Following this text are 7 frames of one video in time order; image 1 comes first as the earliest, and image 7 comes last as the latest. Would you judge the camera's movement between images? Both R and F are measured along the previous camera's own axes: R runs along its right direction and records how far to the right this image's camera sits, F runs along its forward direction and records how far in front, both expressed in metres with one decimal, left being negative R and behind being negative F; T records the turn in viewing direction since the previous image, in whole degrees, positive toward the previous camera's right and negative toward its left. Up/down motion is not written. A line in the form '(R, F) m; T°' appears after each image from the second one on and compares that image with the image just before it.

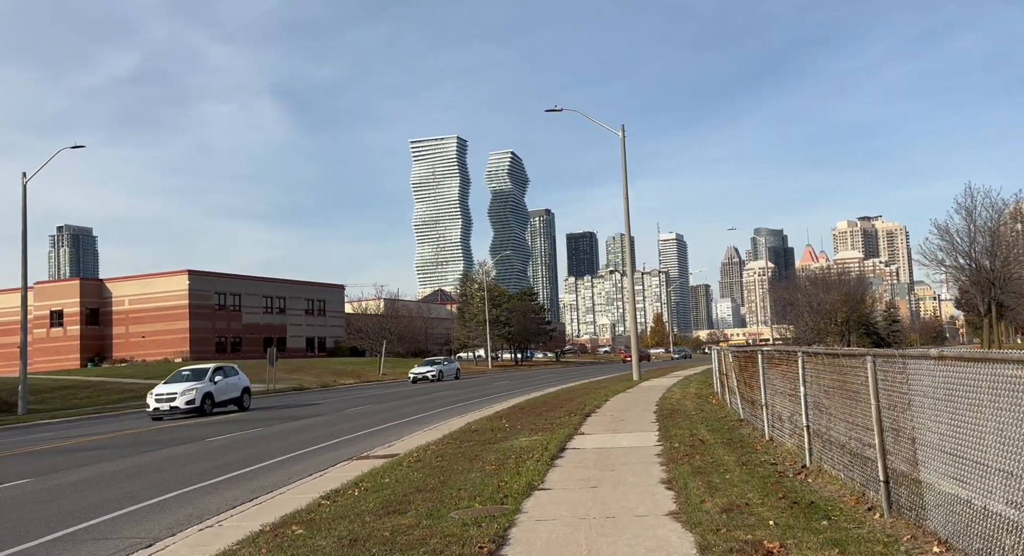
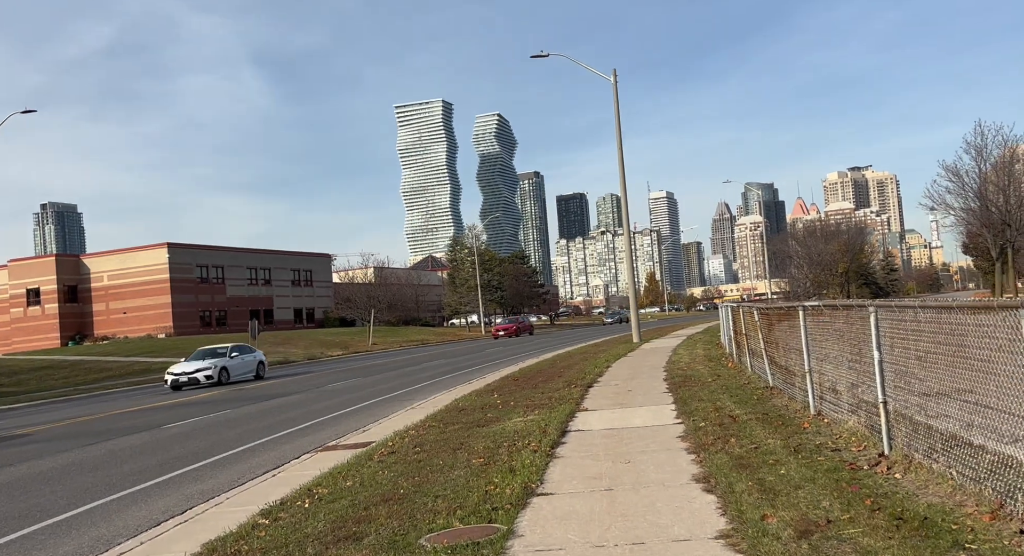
(+0.1, +2.2) m; +1°
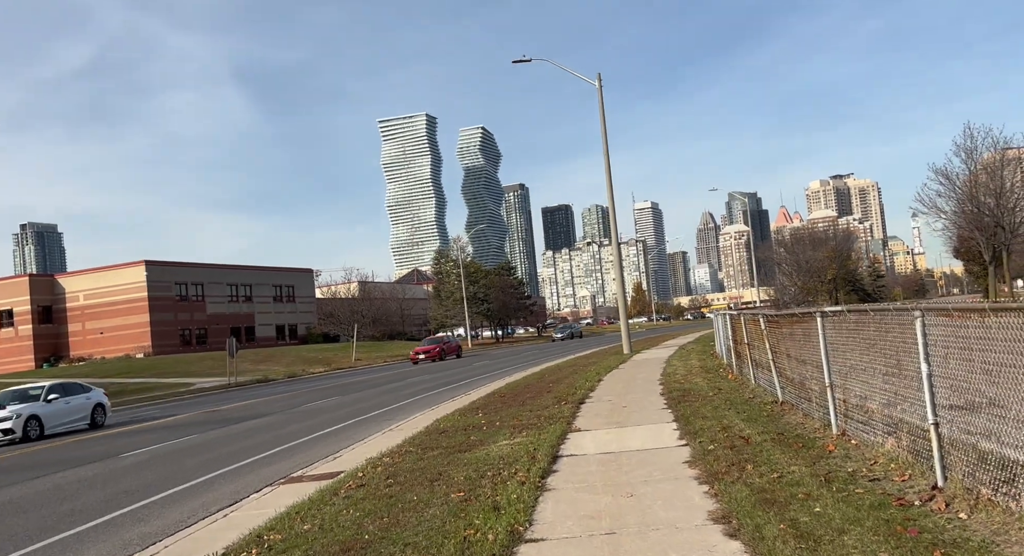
(0.0, +1.1) m; +1°
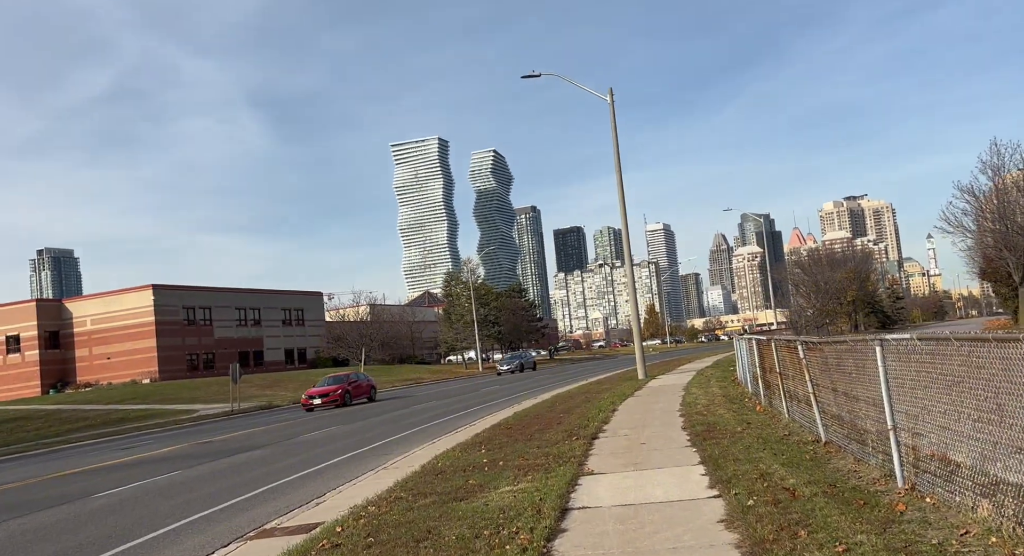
(+0.1, +1.4) m; -1°
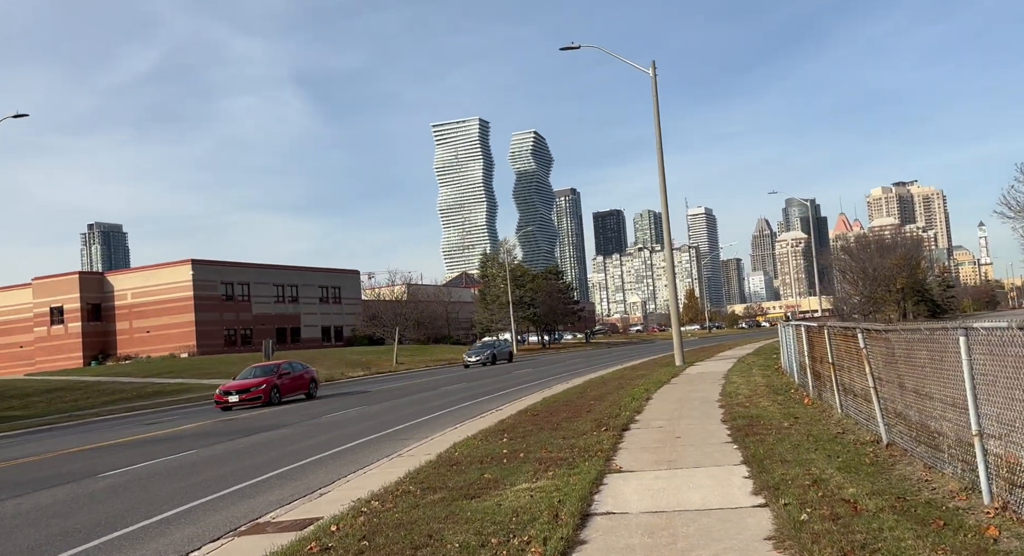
(+0.2, +1.1) m; -2°
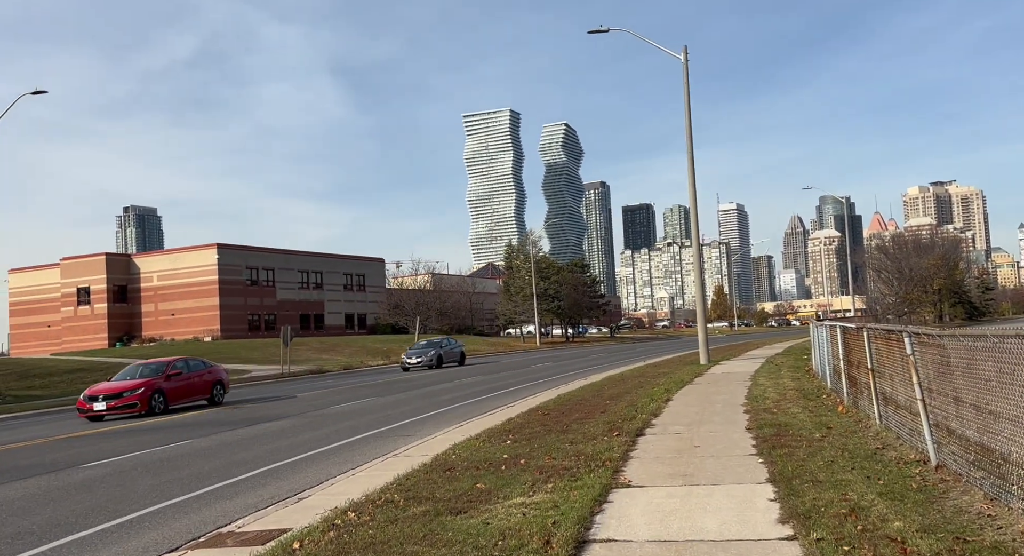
(+0.3, +1.0) m; -2°
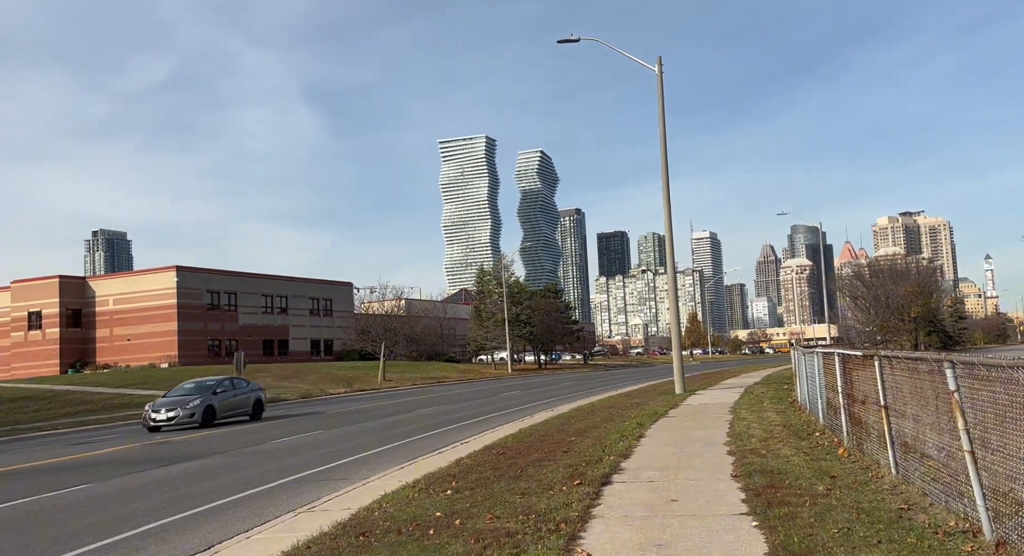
(+0.4, +1.9) m; +2°
